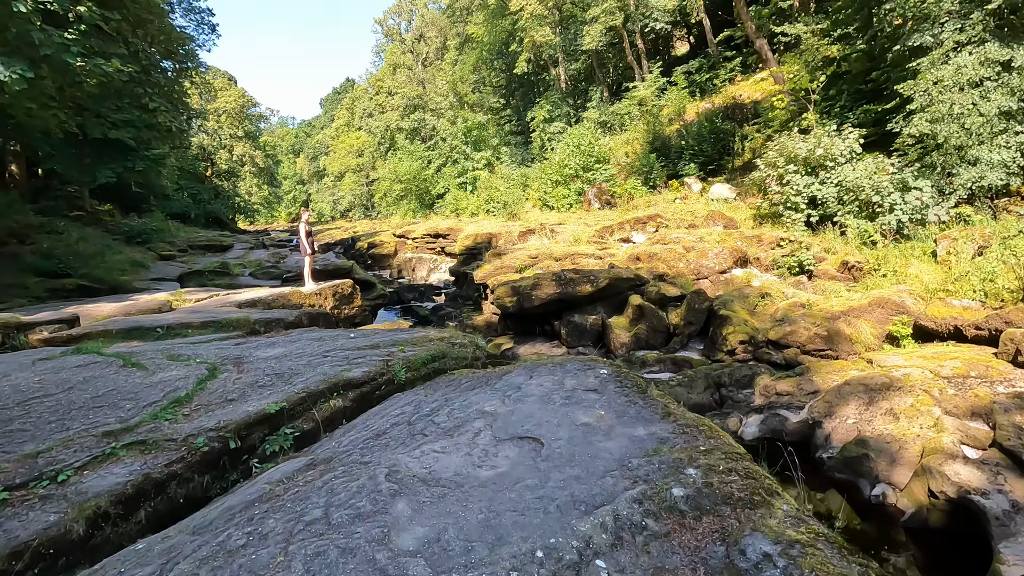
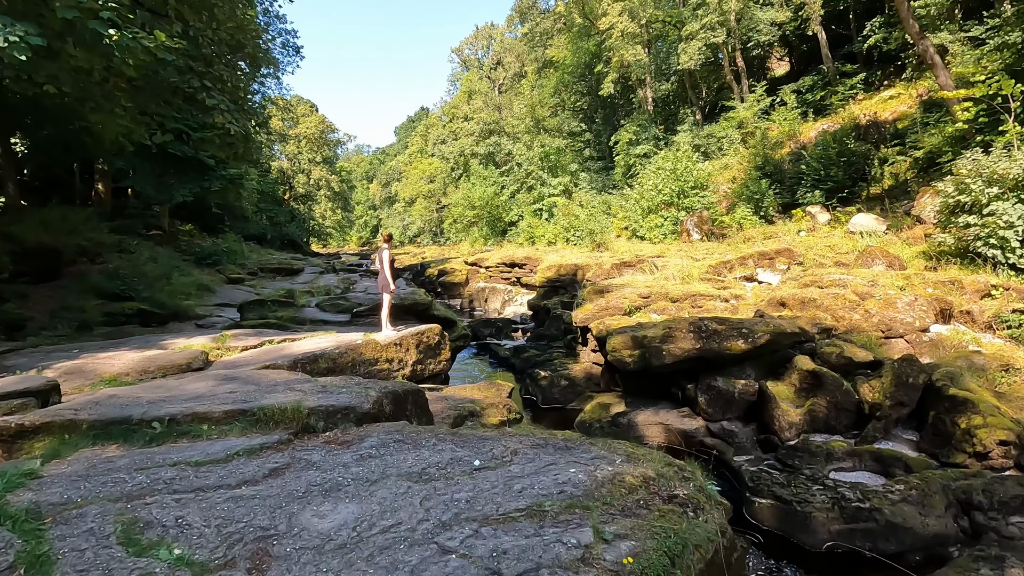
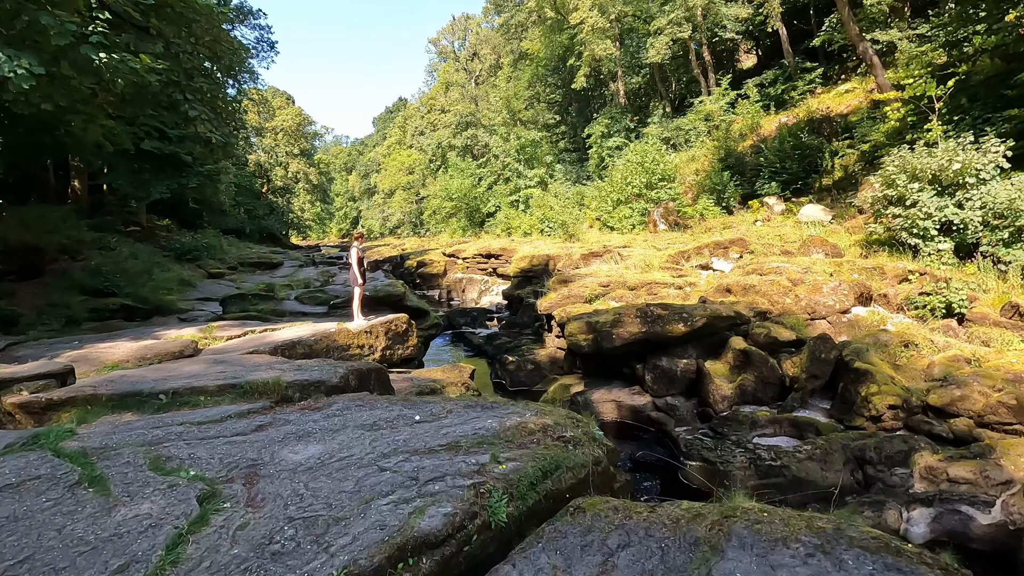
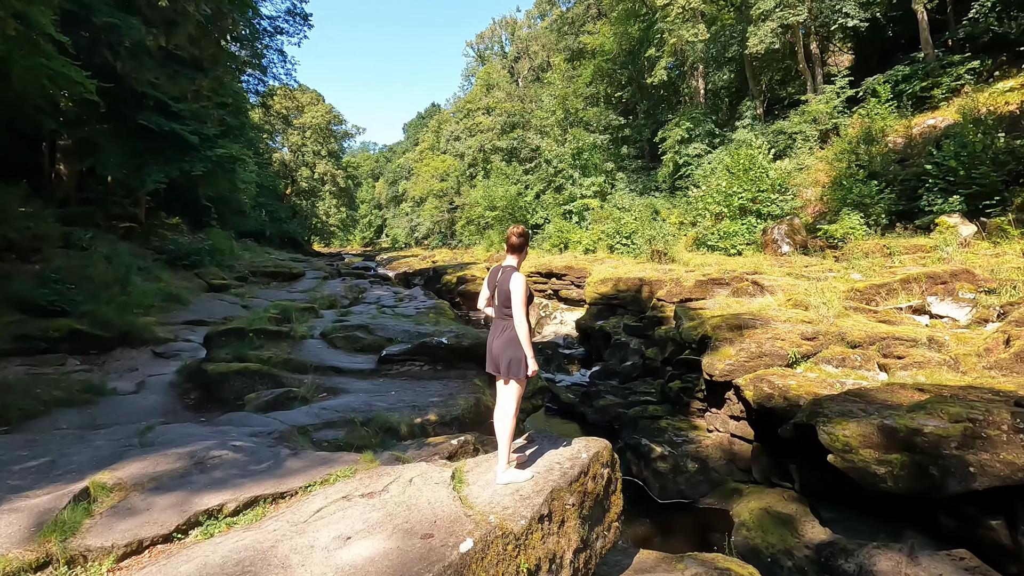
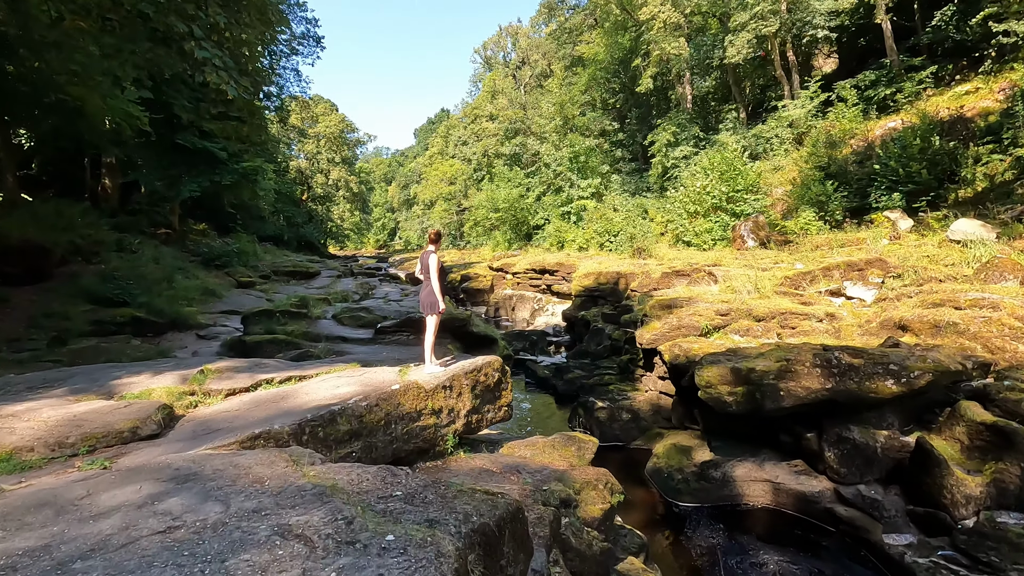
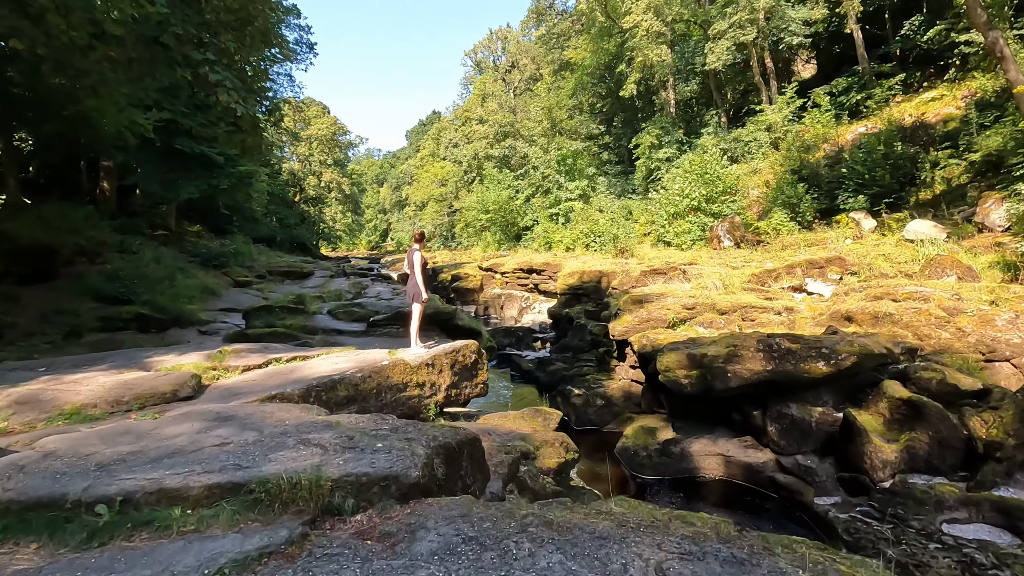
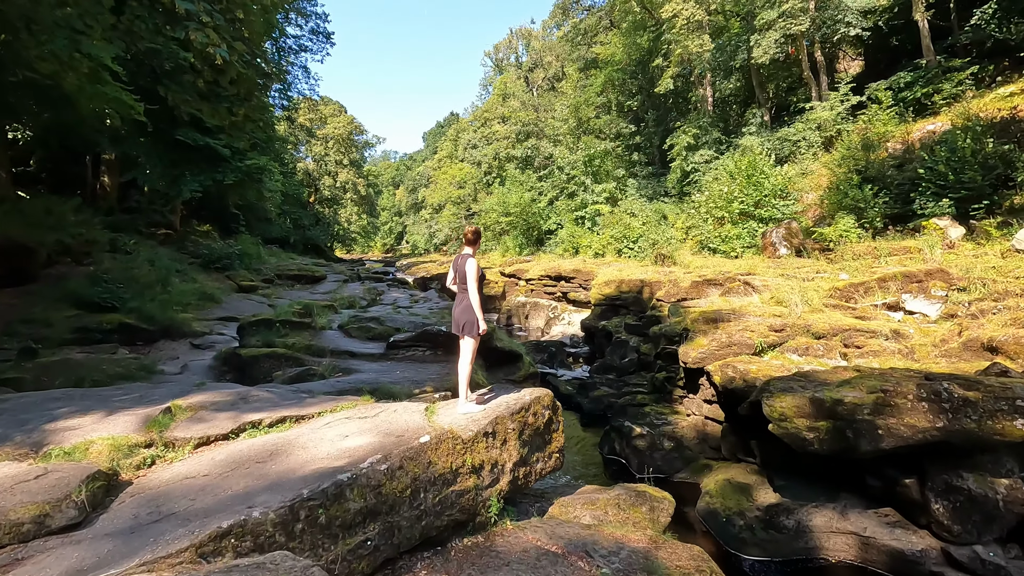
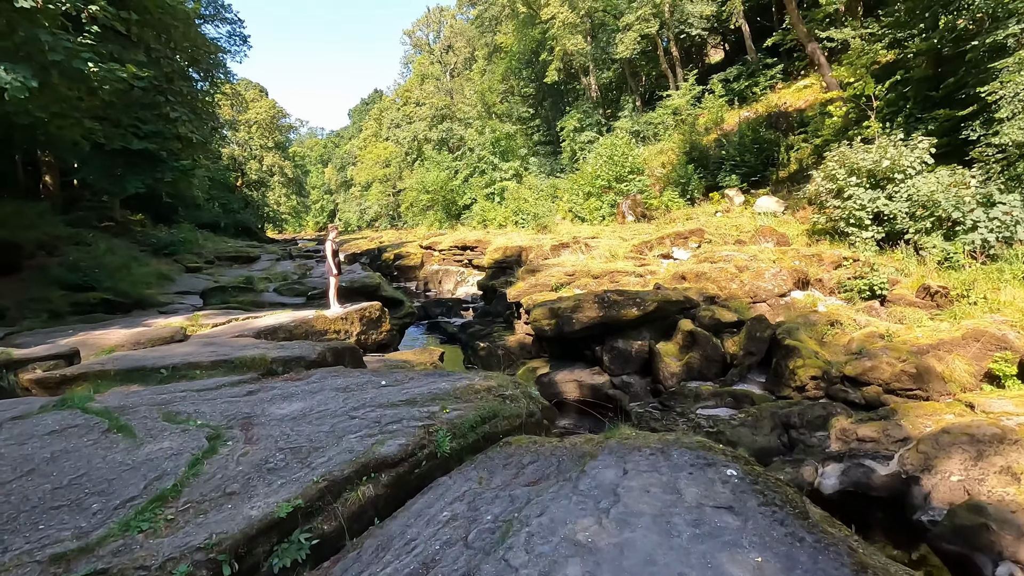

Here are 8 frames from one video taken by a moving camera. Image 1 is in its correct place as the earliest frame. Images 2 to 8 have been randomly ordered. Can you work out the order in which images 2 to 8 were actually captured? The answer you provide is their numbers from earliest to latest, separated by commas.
8, 3, 2, 6, 5, 7, 4
